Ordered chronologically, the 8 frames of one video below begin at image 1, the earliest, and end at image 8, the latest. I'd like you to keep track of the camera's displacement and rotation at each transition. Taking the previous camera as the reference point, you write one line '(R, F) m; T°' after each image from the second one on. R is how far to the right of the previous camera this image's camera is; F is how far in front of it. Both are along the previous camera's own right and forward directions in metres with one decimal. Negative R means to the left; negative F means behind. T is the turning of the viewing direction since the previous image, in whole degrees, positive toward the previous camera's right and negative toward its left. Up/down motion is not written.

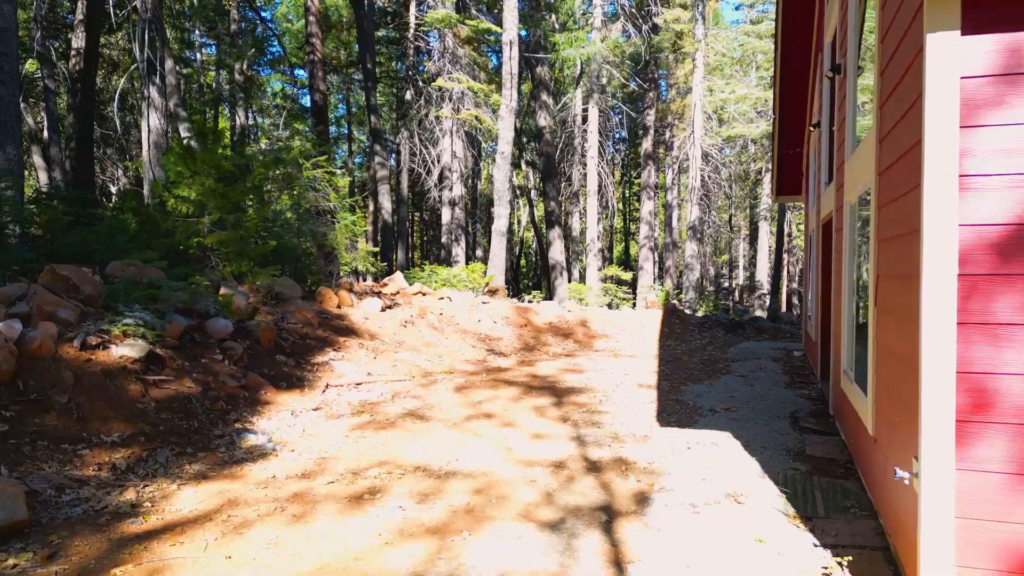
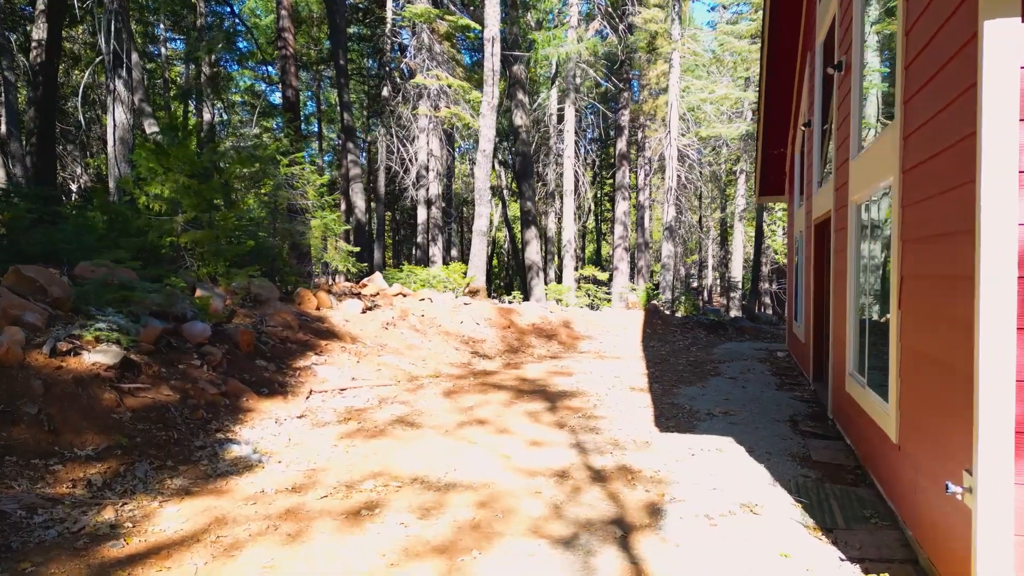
(-0.2, +0.2) m; +2°
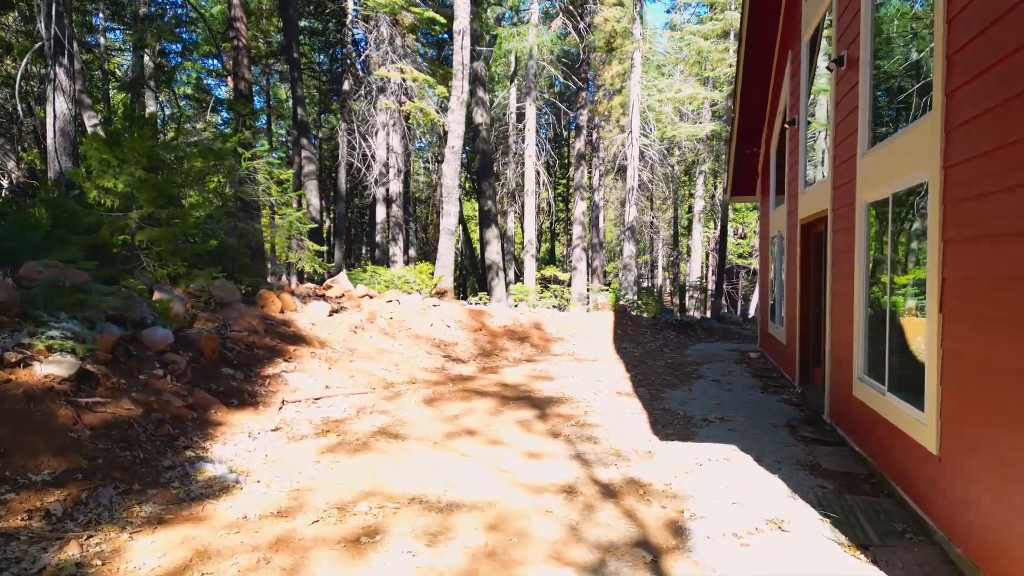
(-0.3, +0.3) m; +4°
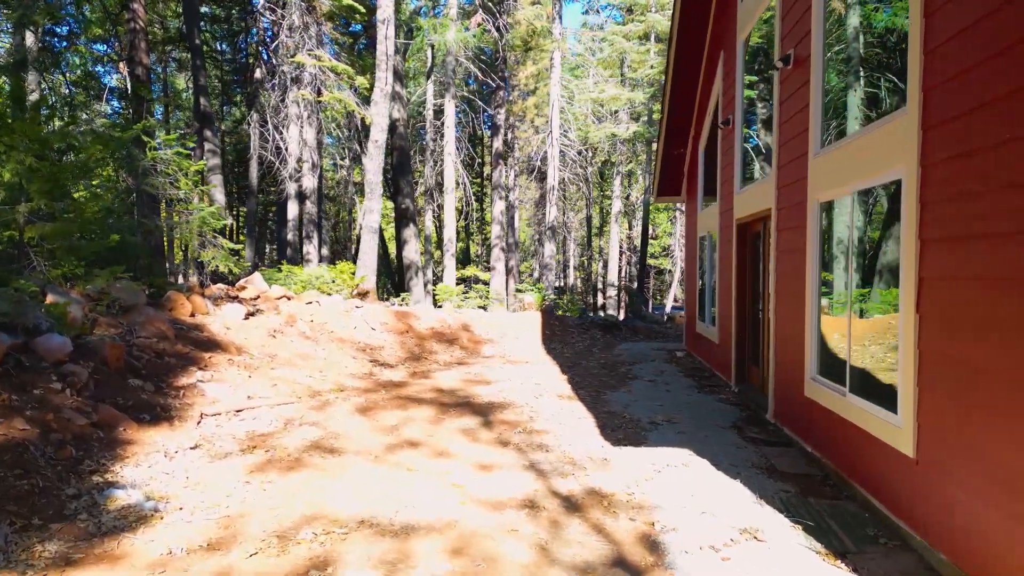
(-0.3, +0.3) m; +7°
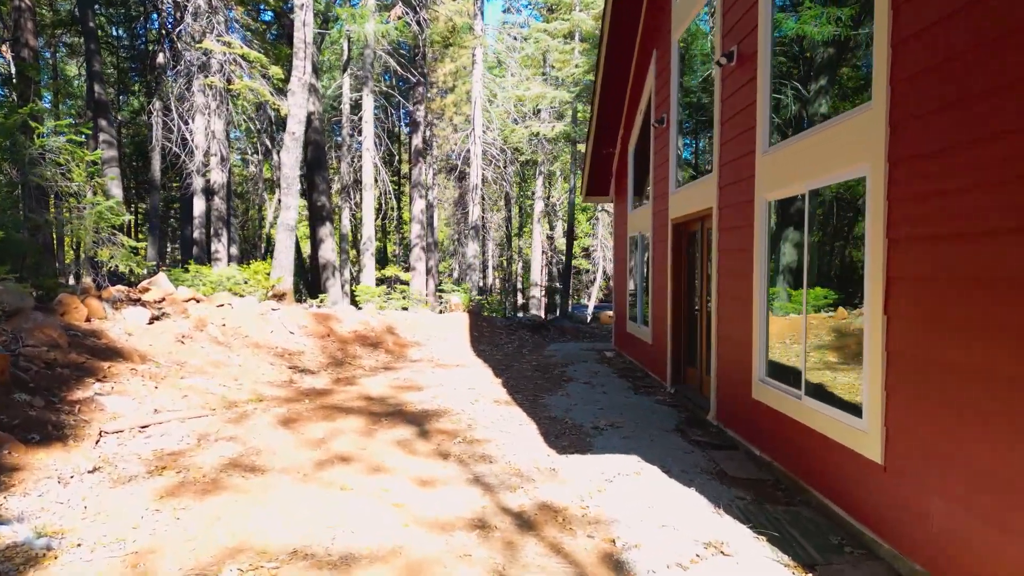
(-0.2, +0.3) m; +7°
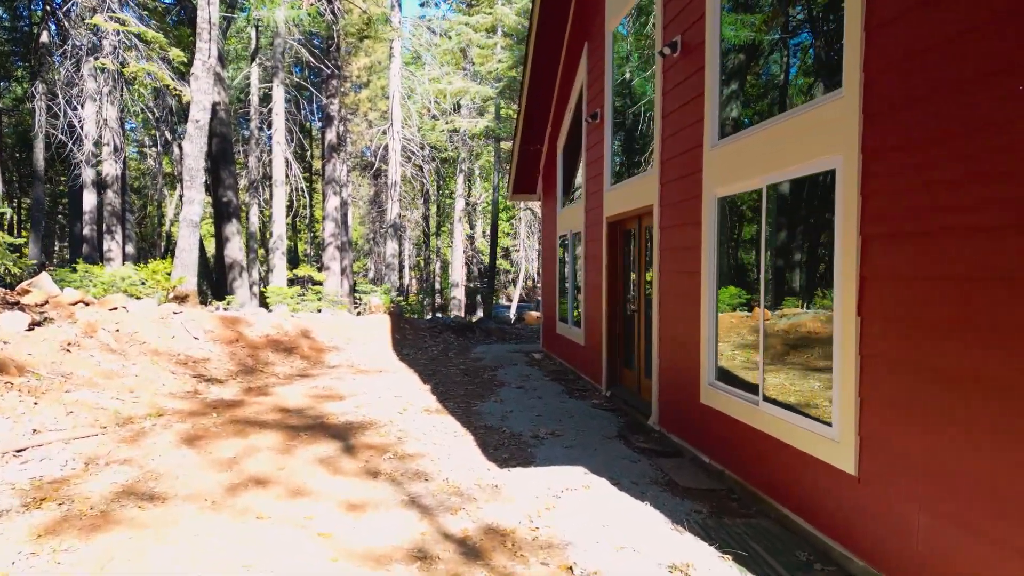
(-0.1, +0.4) m; +7°
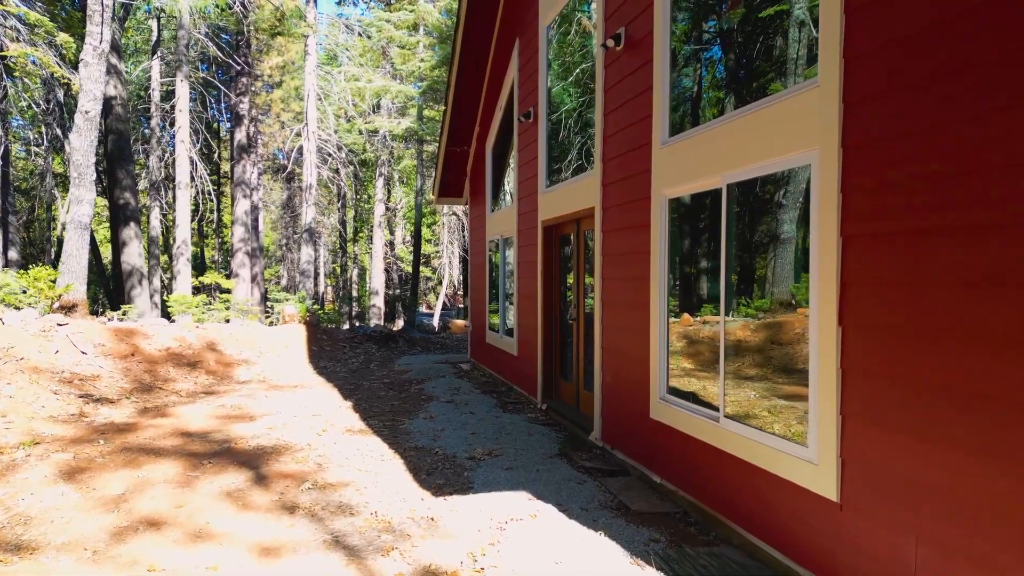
(-0.1, +0.4) m; +7°
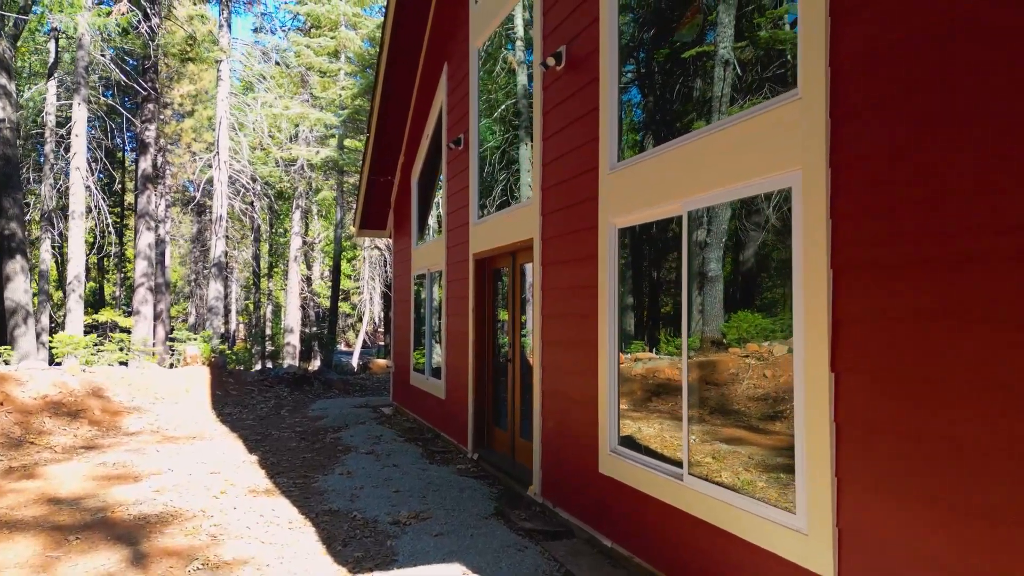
(-0.1, +0.5) m; +6°
